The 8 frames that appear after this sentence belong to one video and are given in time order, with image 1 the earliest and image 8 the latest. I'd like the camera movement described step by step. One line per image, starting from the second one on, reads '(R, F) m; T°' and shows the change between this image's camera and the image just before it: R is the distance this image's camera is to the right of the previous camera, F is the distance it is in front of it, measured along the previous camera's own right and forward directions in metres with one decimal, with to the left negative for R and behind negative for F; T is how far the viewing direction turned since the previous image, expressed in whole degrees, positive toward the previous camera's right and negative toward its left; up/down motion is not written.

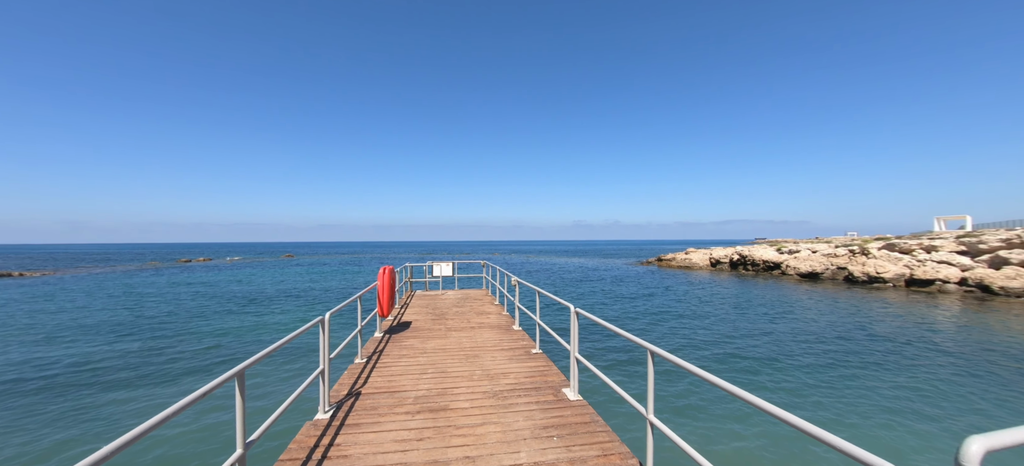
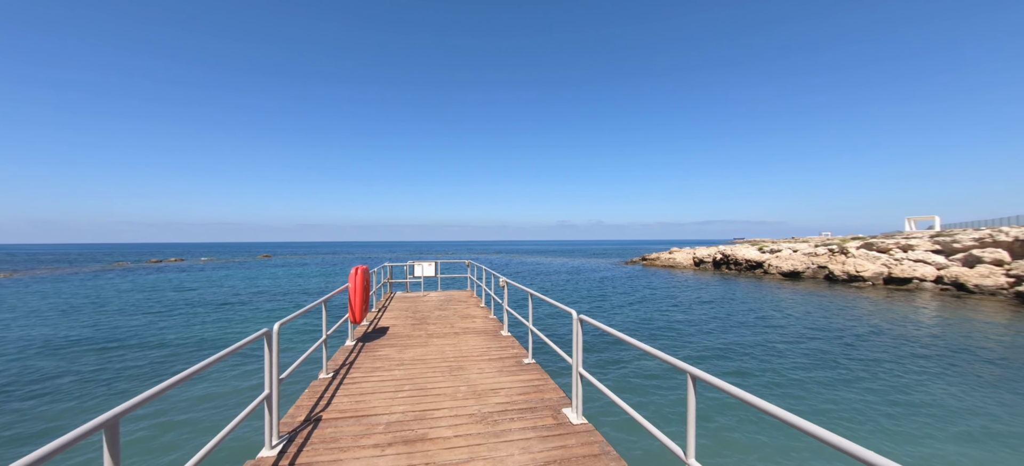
(-0.1, +0.5) m; +2°
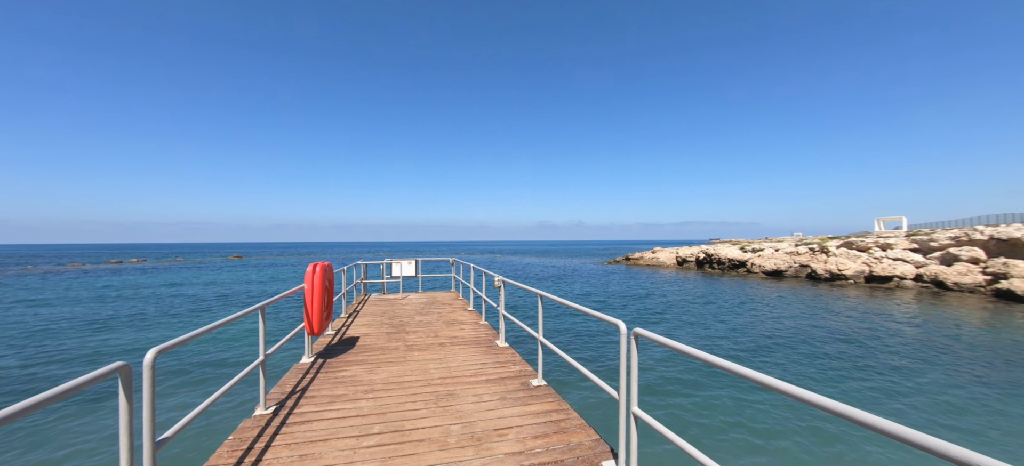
(-0.2, +0.9) m; +3°
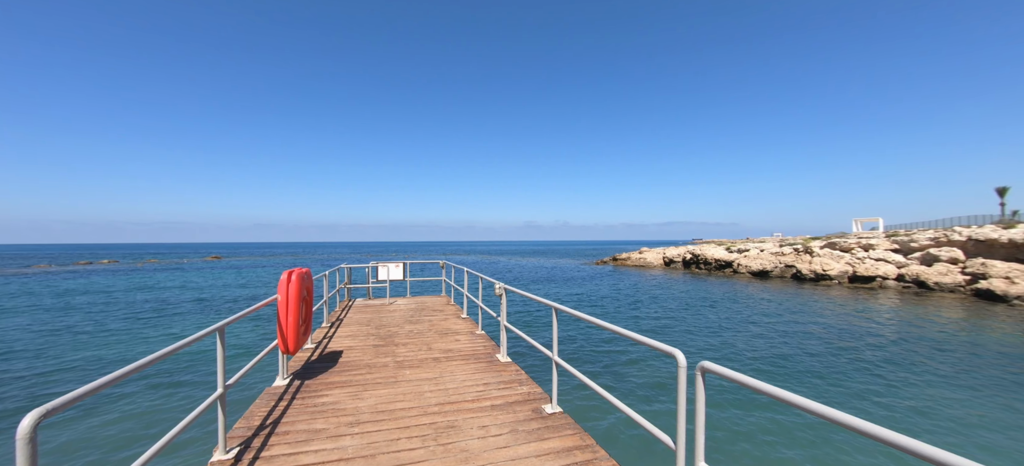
(-0.2, +0.4) m; +2°
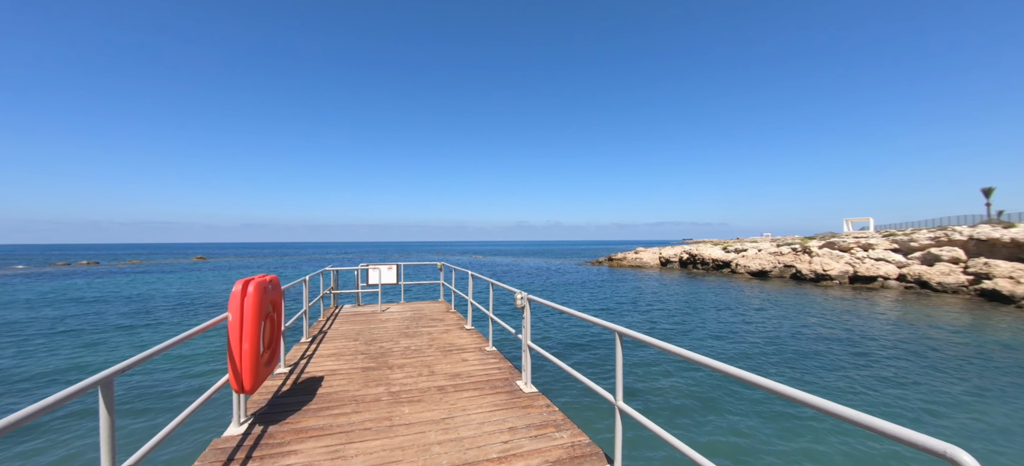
(-0.3, +0.8) m; +1°
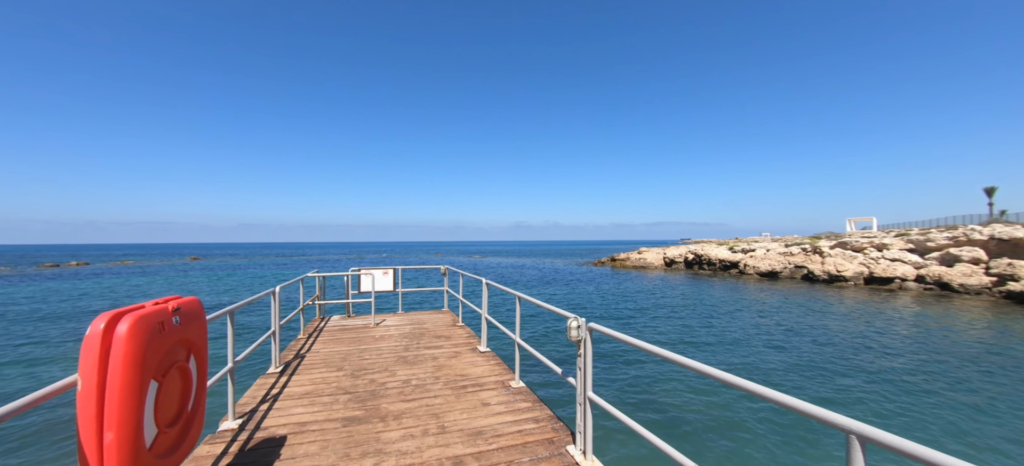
(-0.3, +1.0) m; 0°
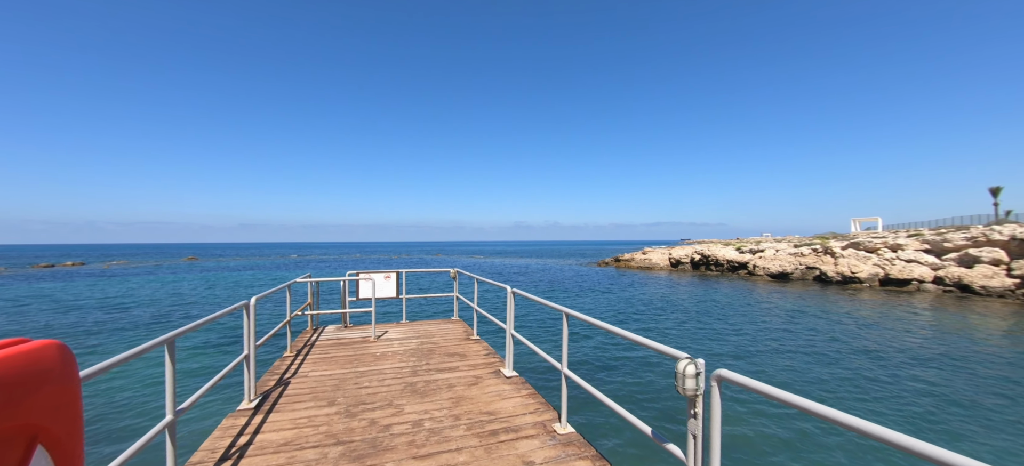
(-0.3, +0.7) m; 0°
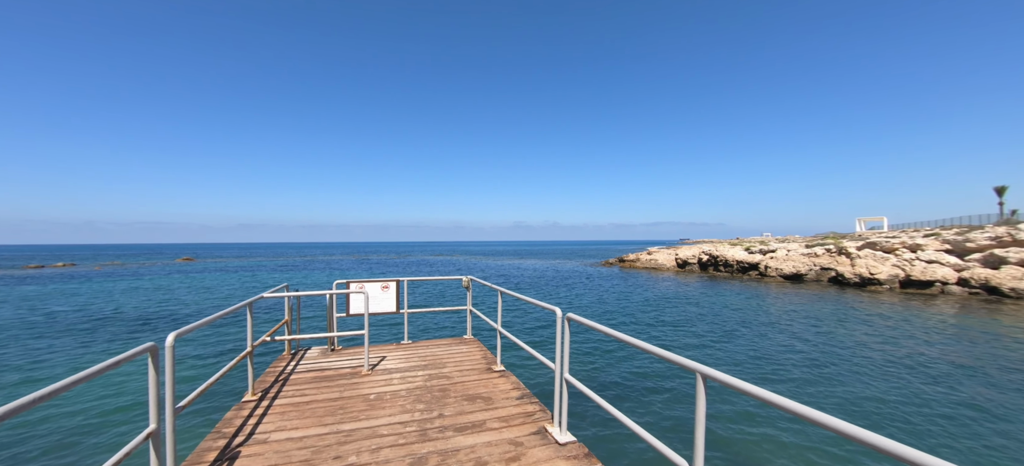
(-0.3, +1.0) m; 0°
